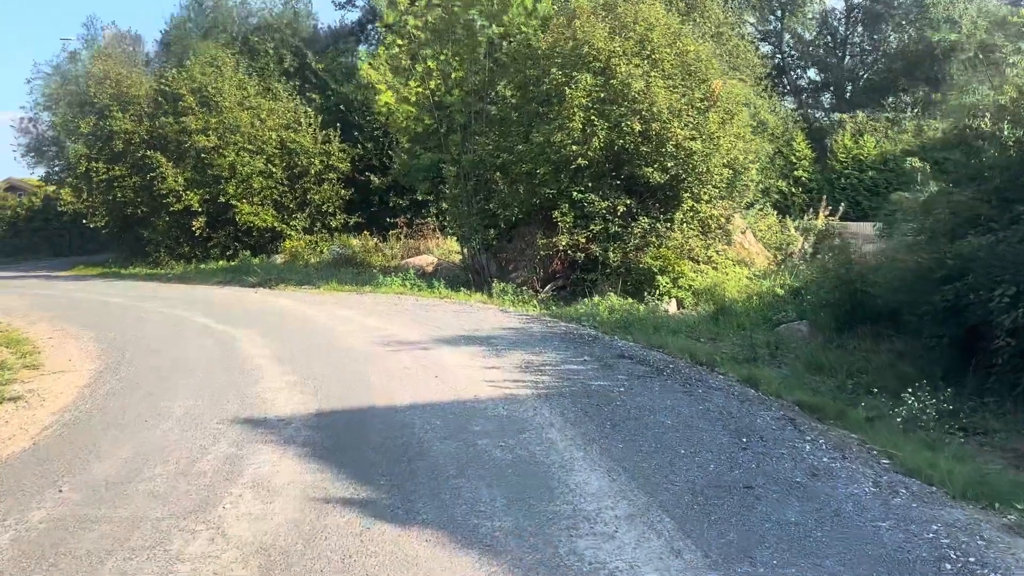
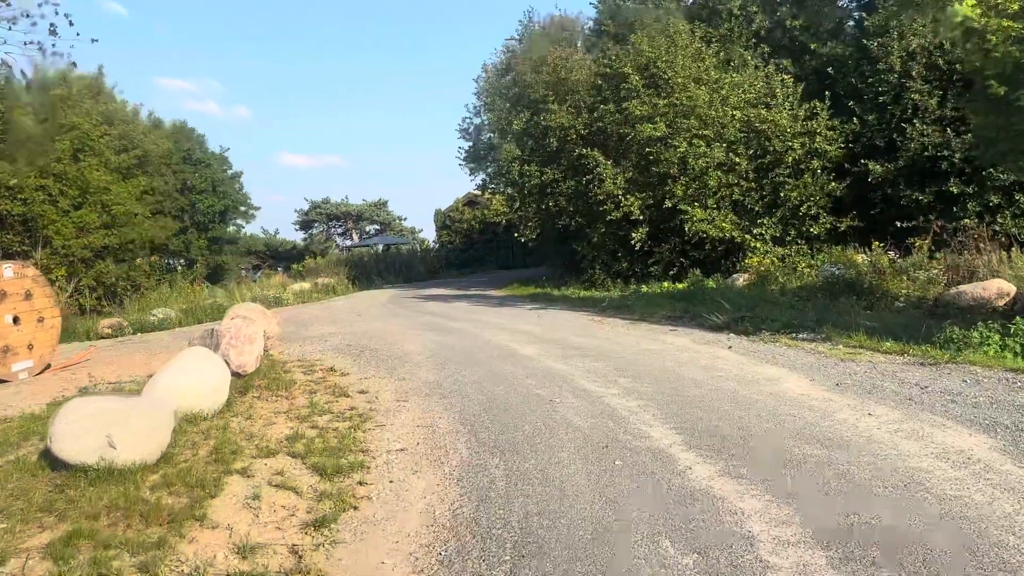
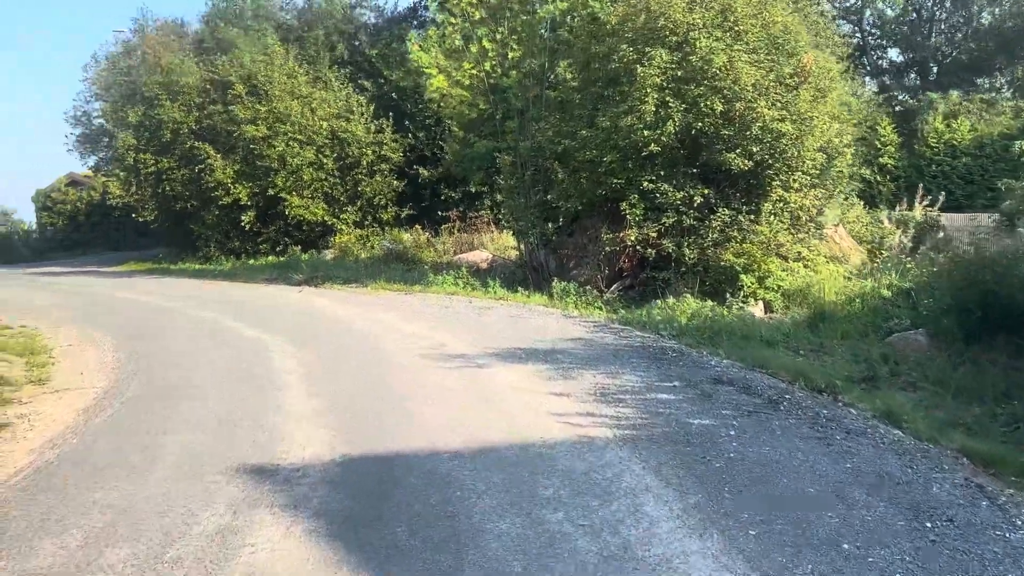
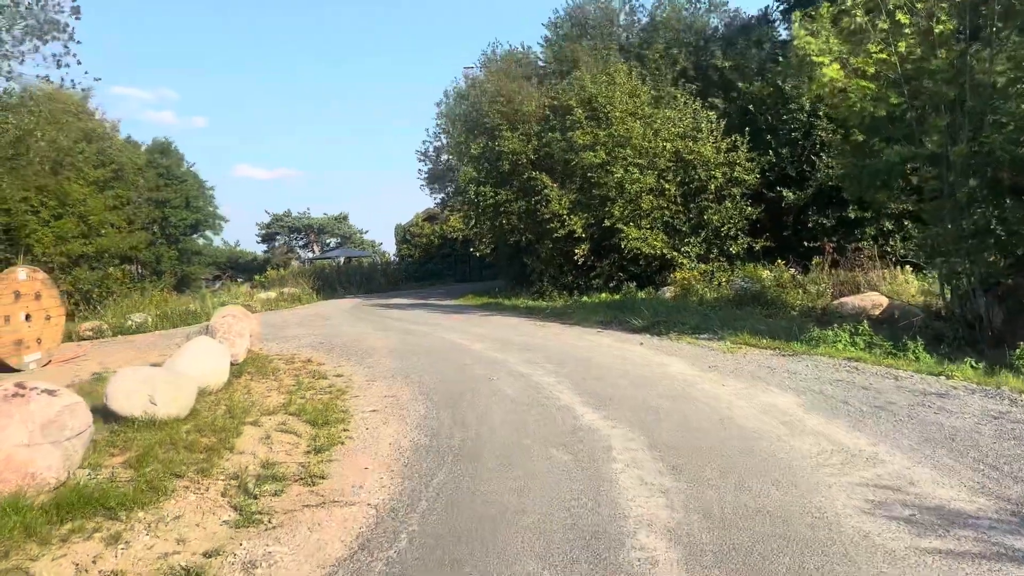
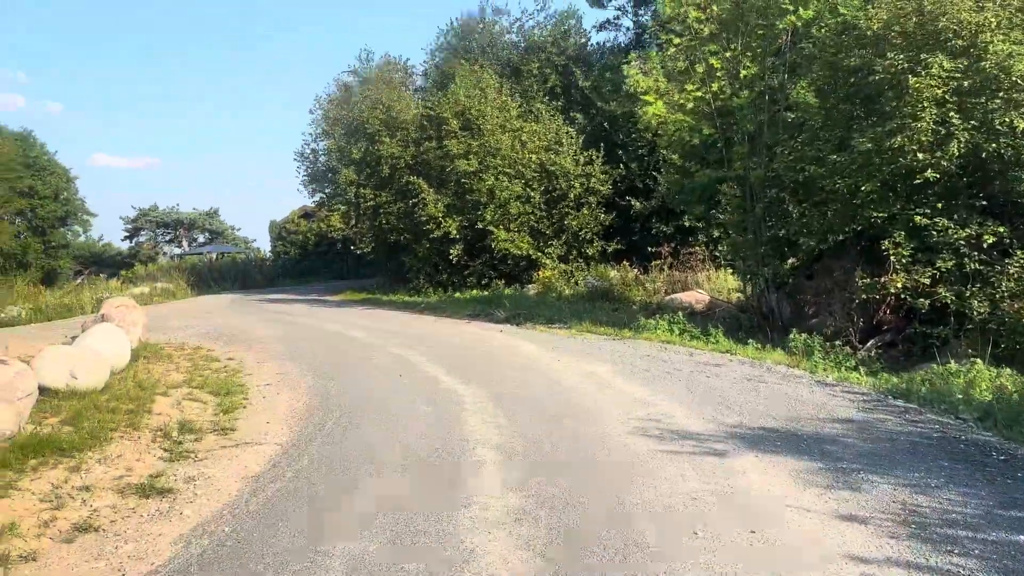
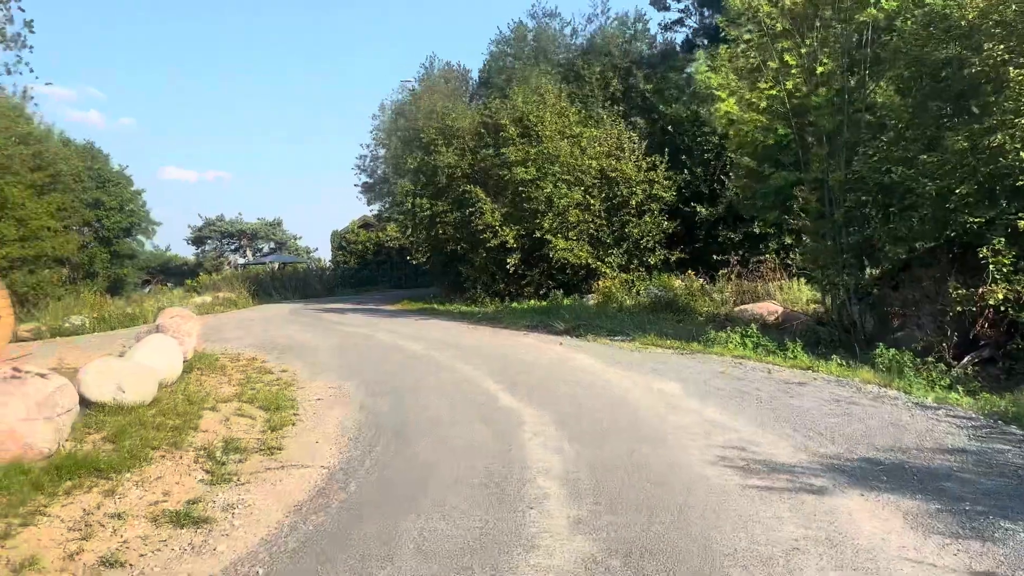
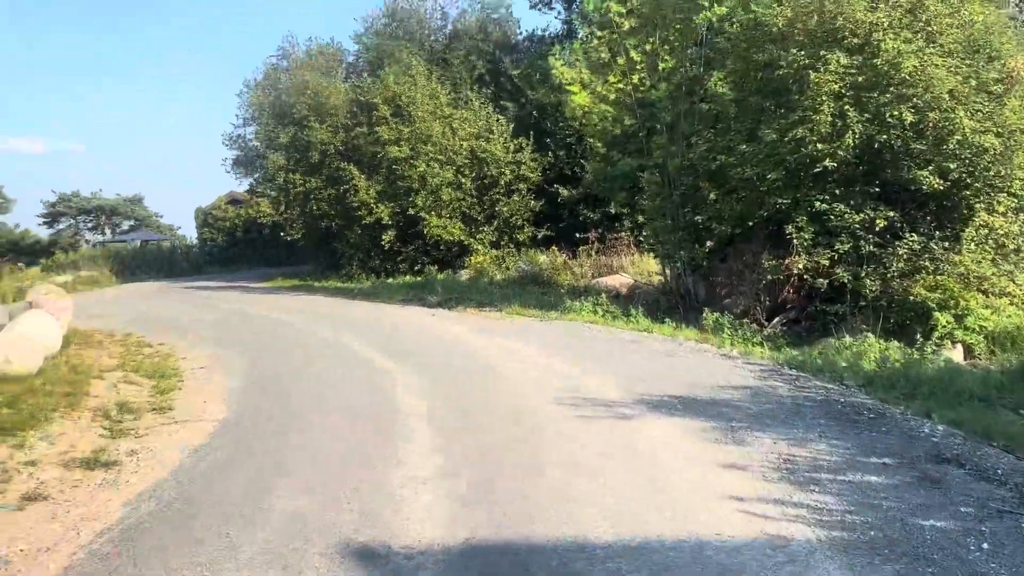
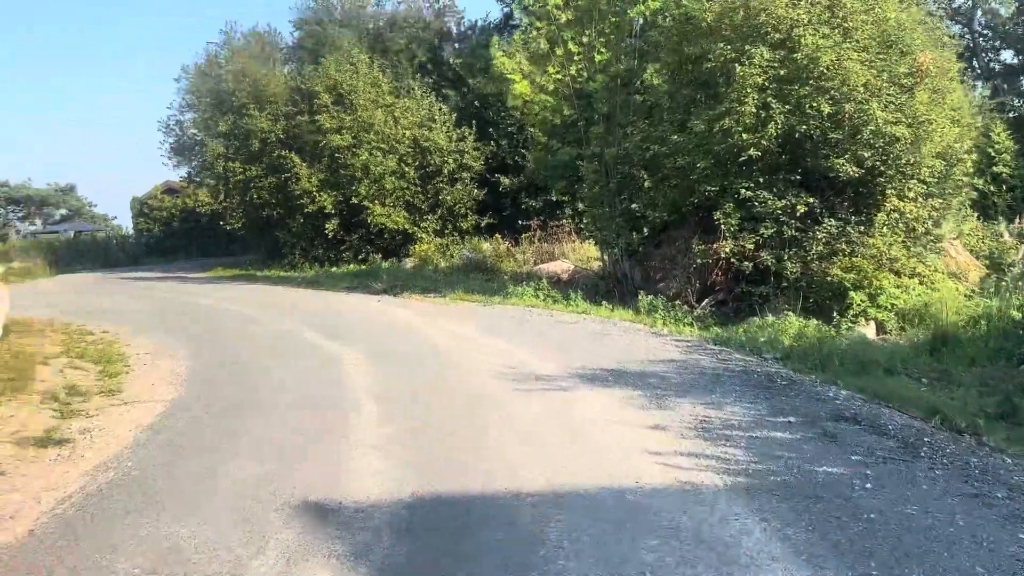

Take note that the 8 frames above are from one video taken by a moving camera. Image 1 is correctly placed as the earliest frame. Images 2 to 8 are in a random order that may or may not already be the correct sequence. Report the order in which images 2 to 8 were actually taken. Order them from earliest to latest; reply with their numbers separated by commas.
3, 8, 7, 5, 6, 4, 2
